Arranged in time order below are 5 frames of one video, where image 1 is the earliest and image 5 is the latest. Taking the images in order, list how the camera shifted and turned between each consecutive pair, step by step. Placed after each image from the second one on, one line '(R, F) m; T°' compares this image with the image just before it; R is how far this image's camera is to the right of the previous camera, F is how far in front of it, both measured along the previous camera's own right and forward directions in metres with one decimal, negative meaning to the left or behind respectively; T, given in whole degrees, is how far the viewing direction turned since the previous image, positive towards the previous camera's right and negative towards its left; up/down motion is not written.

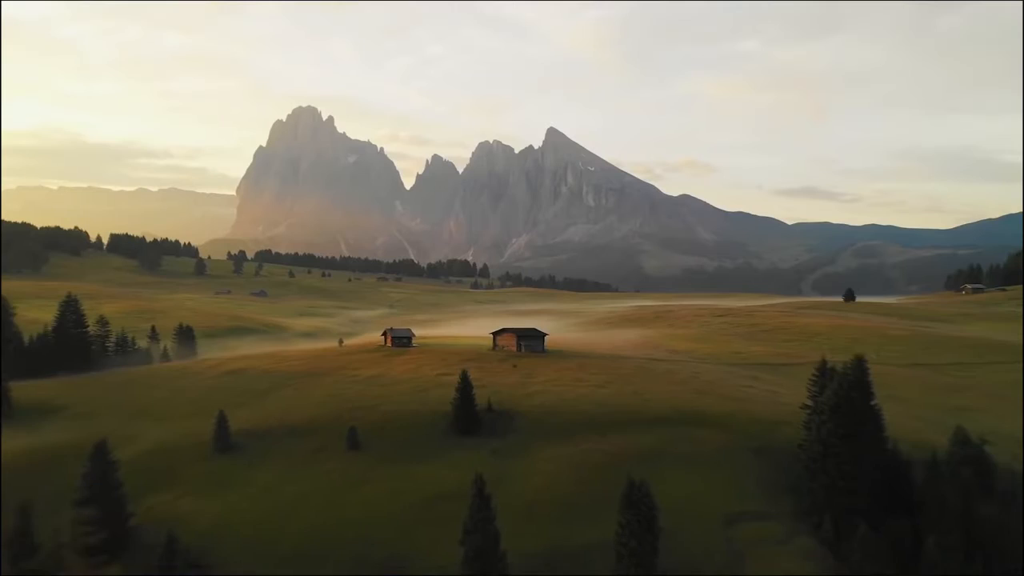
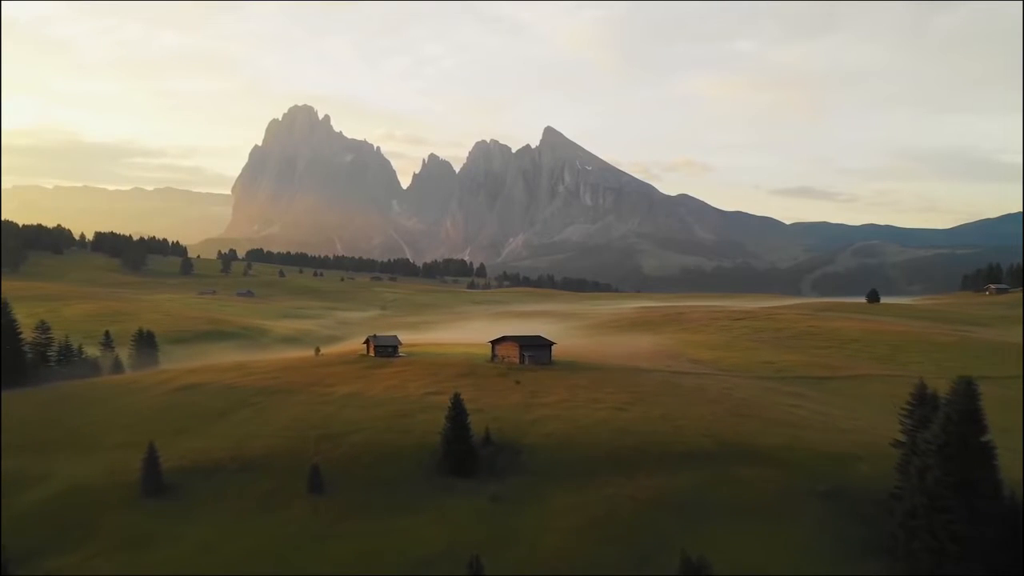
(-0.3, +6.1) m; 0°
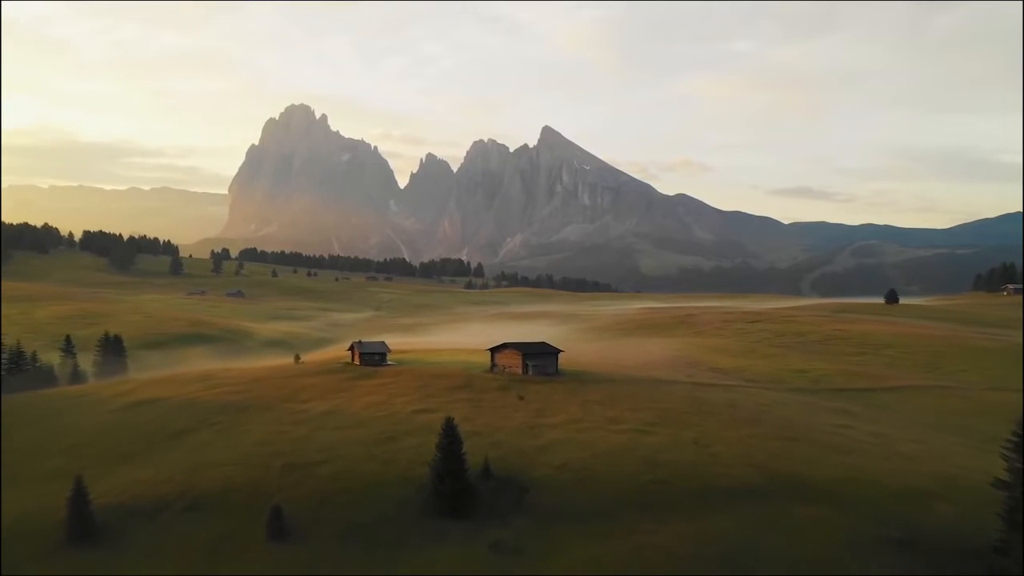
(-0.2, +4.2) m; 0°
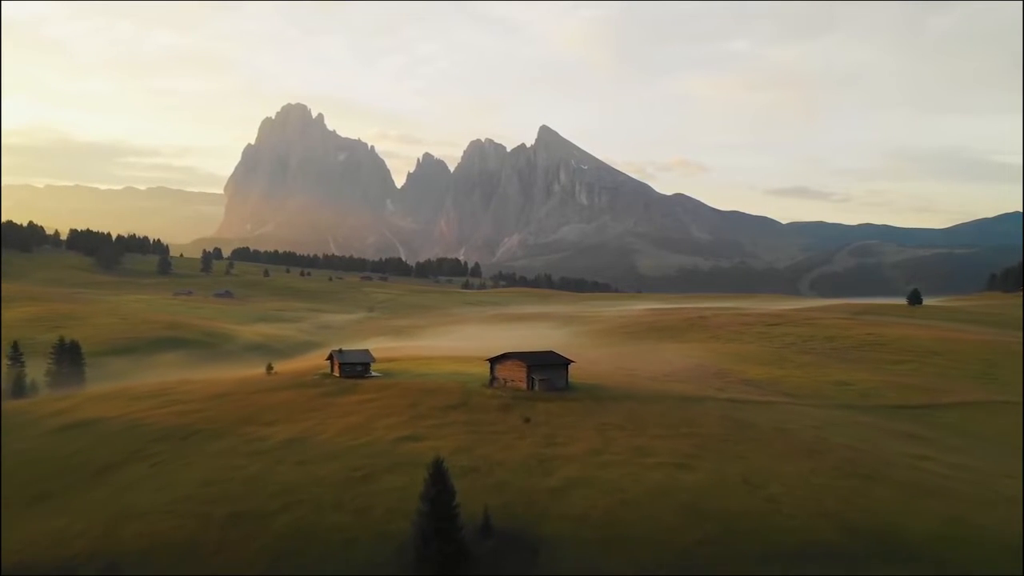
(-0.3, +4.6) m; 0°
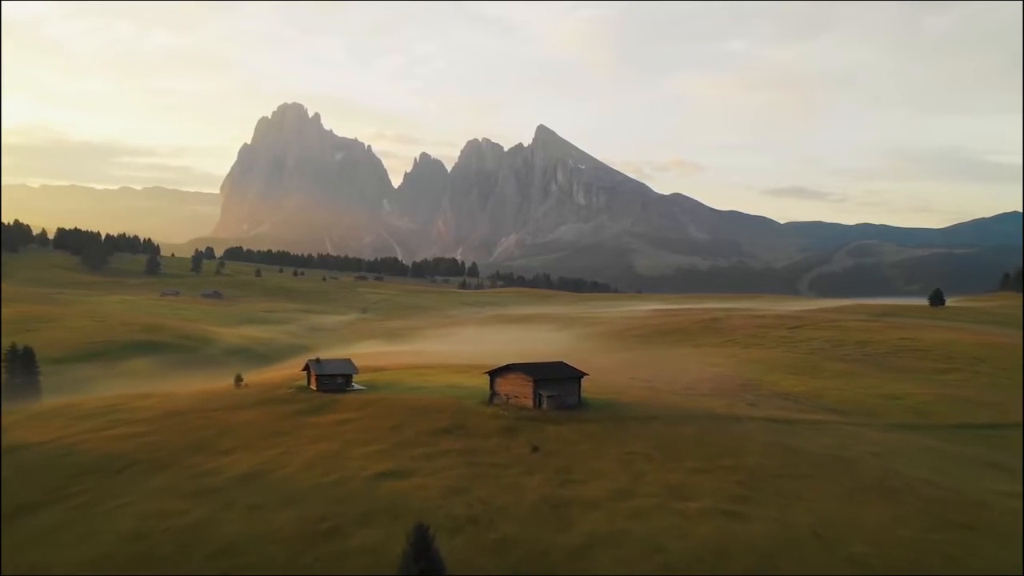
(-0.2, +4.0) m; 0°
